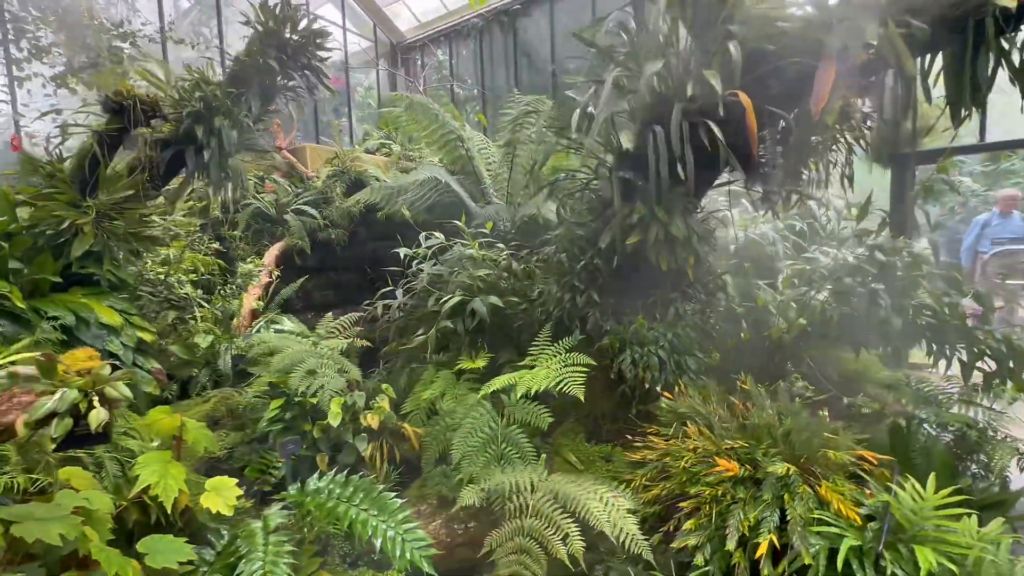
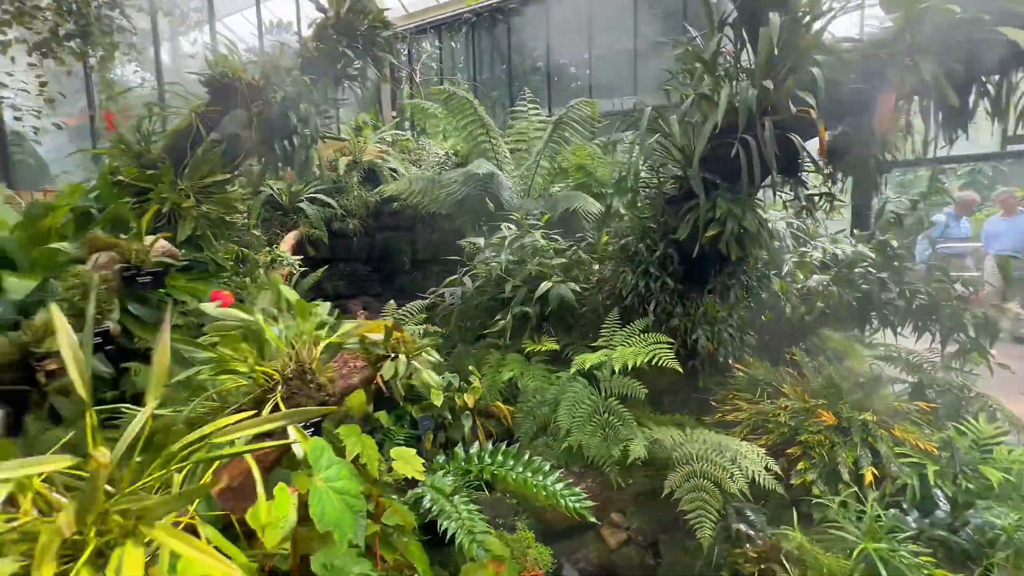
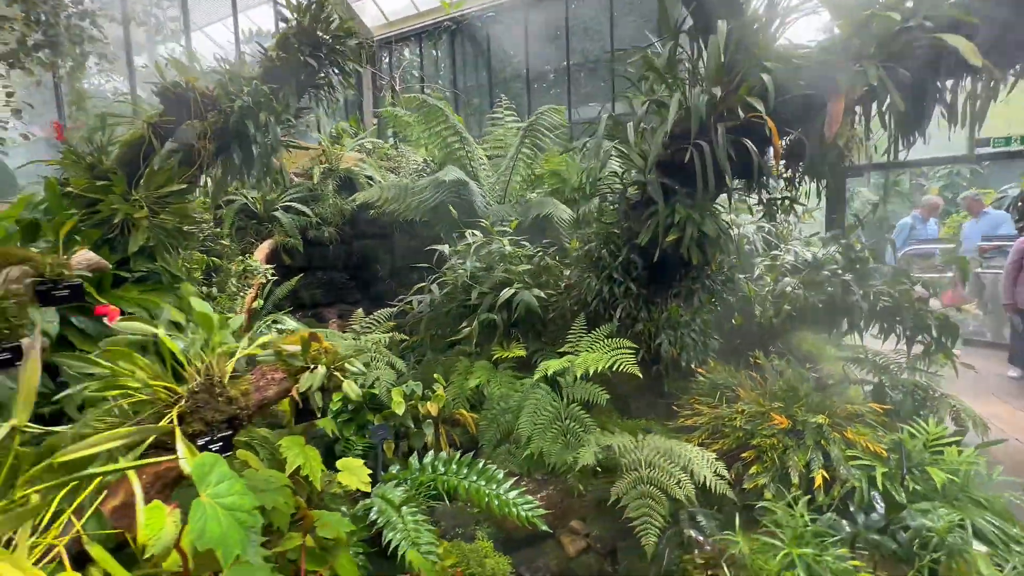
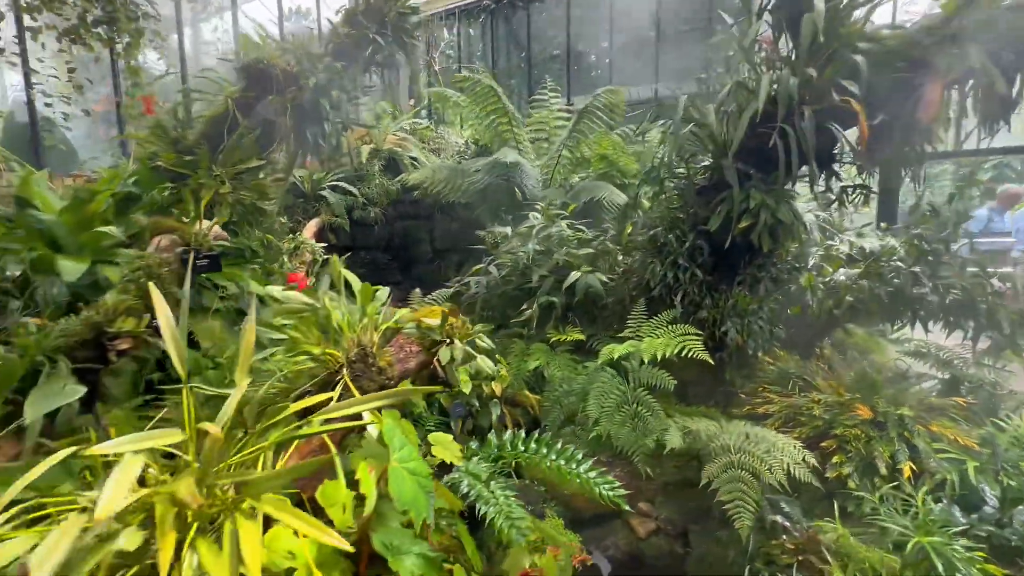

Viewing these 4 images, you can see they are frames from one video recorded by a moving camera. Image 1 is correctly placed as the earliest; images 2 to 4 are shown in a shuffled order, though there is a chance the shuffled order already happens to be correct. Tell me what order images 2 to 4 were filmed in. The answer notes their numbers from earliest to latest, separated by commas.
3, 2, 4
